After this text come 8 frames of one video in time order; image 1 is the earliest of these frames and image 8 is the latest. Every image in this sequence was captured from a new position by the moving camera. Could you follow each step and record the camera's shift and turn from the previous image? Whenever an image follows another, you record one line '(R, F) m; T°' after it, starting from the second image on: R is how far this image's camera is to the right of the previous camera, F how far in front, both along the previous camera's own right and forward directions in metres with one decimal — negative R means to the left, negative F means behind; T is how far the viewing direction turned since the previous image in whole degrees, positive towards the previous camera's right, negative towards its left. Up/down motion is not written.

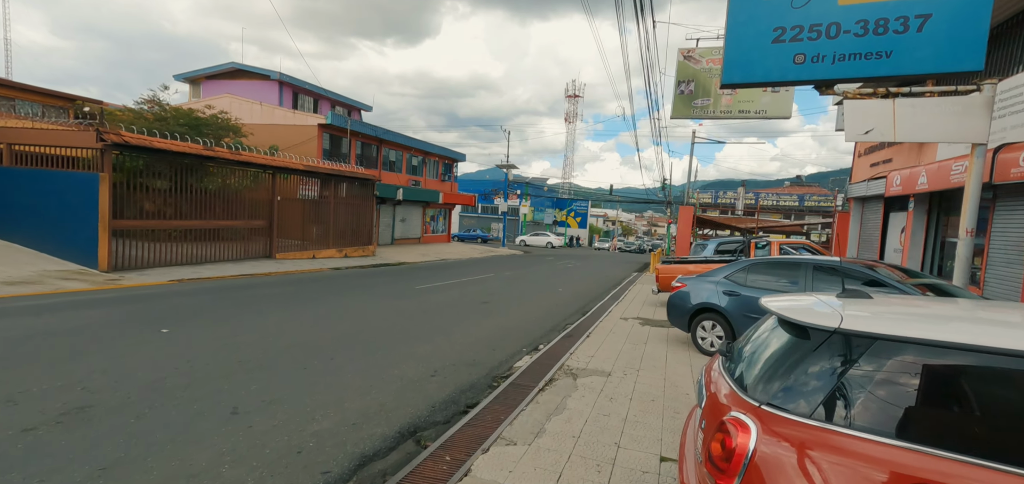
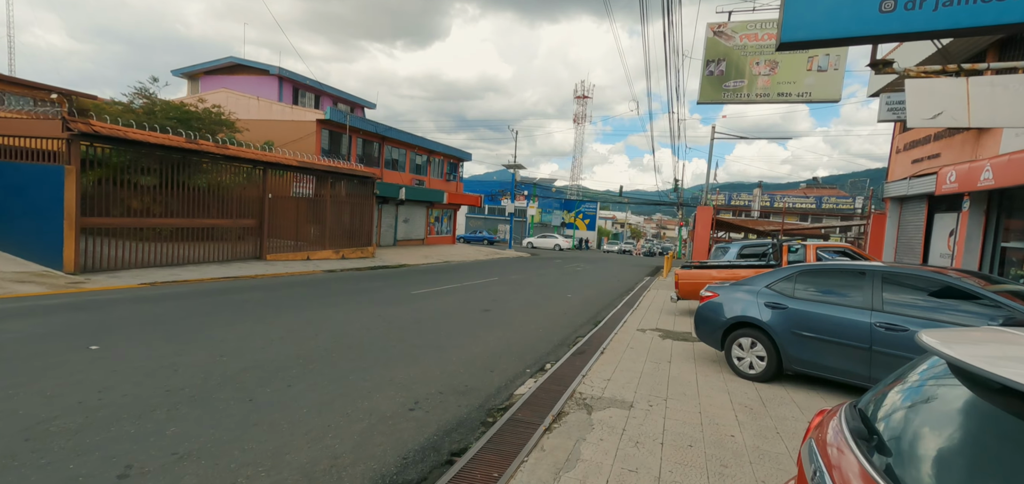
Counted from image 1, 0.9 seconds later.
(+0.1, +1.0) m; -1°
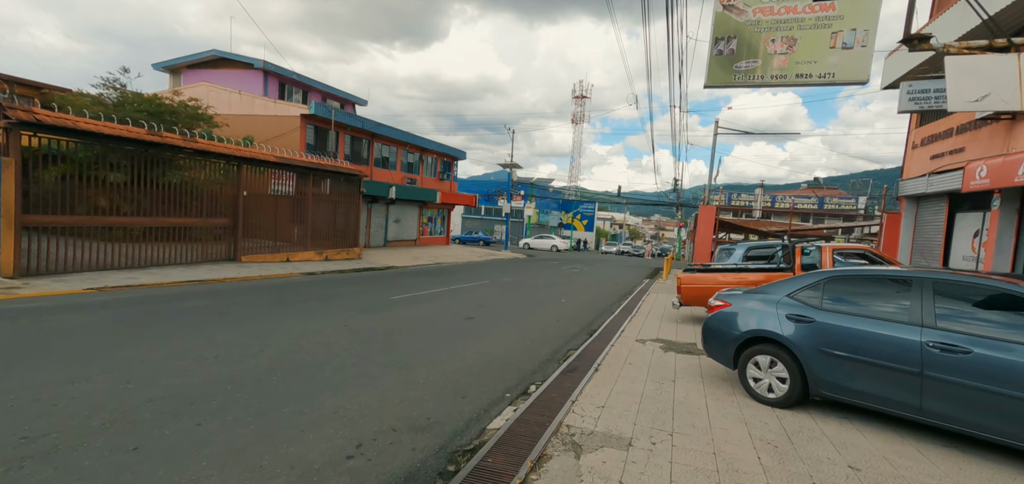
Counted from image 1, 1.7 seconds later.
(+0.2, +0.9) m; 0°
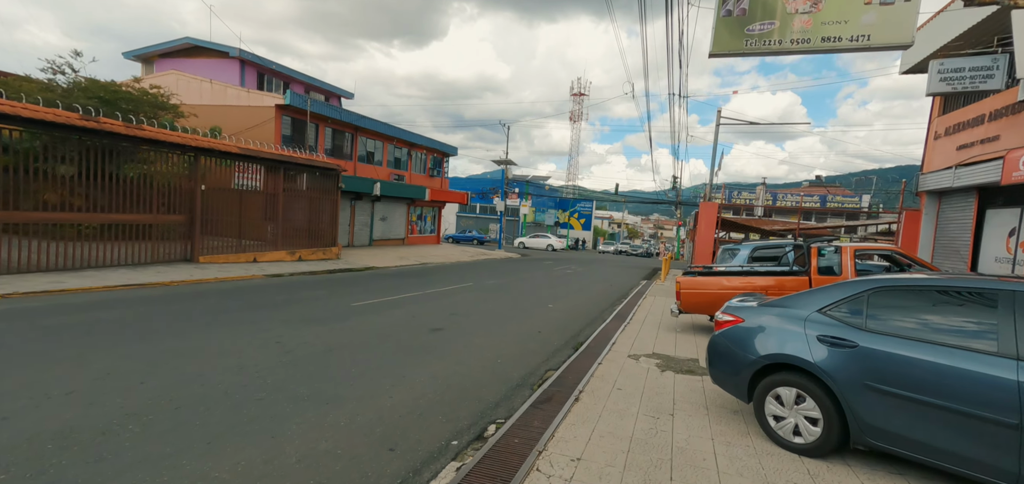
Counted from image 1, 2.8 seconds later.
(+0.4, +1.1) m; 0°
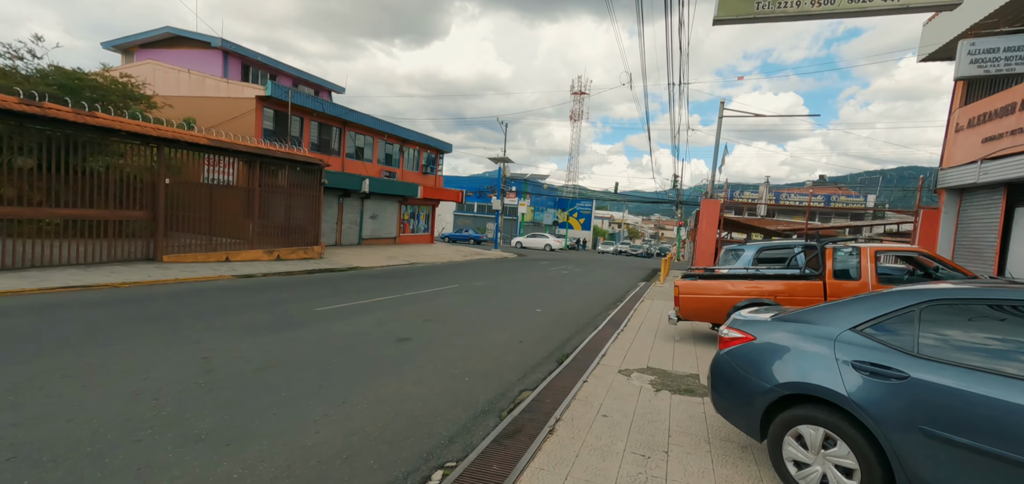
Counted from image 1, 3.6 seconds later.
(+0.3, +0.9) m; 0°
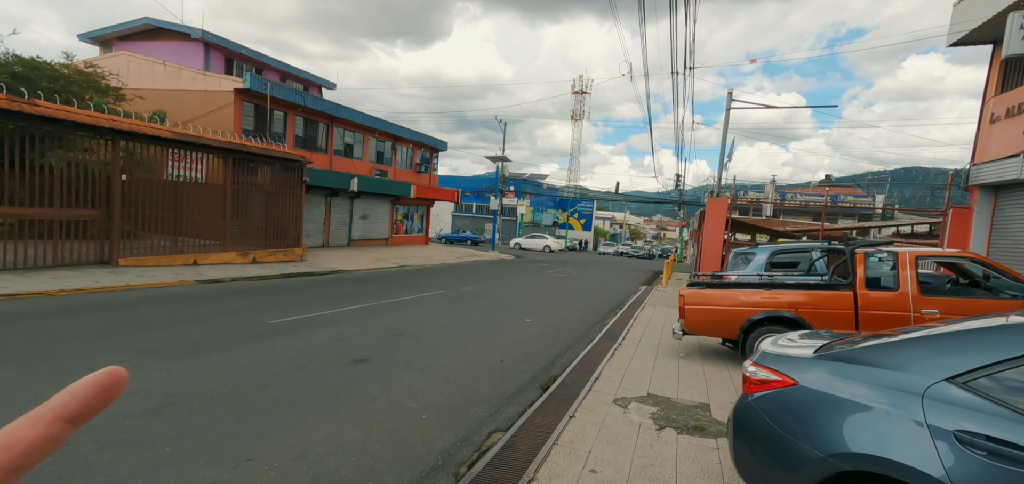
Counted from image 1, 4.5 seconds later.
(+0.3, +1.0) m; 0°
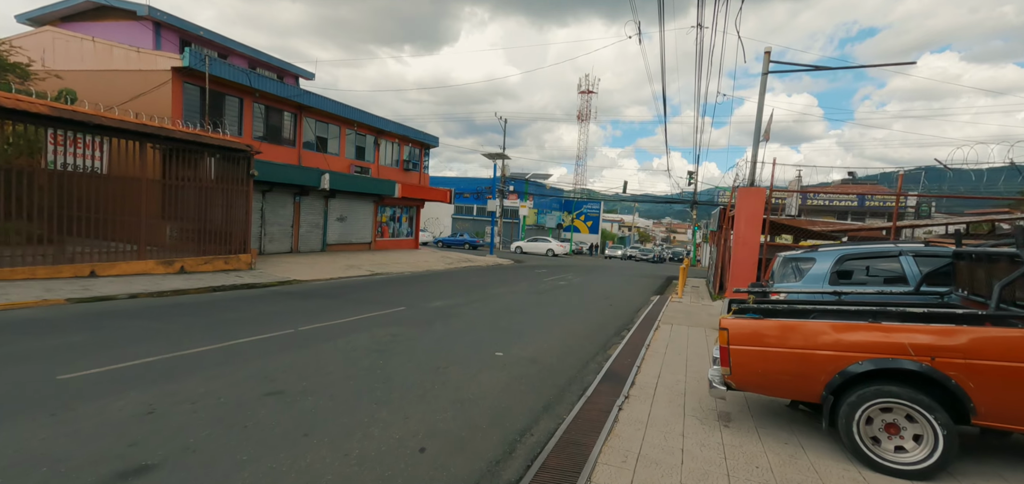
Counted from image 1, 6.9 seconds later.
(+0.6, +2.6) m; -1°
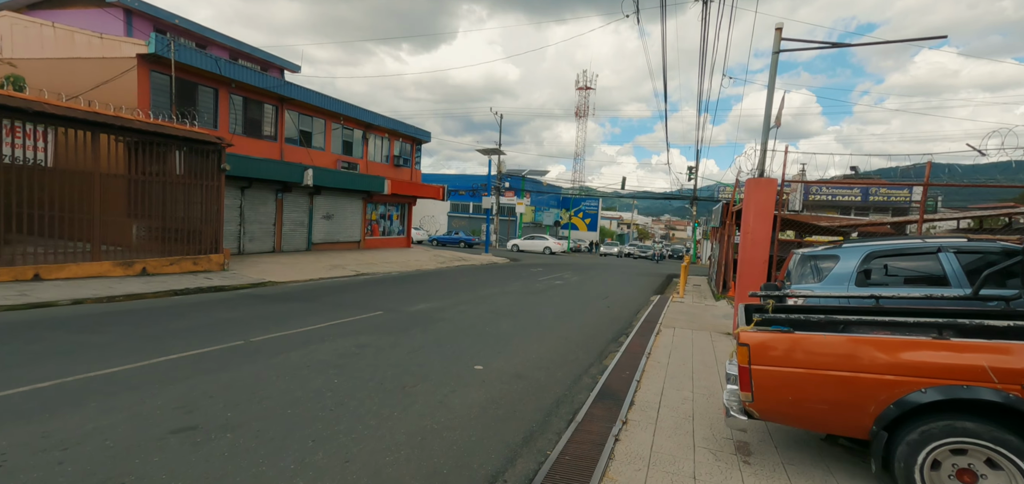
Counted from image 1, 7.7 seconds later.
(+0.2, +0.9) m; 0°
